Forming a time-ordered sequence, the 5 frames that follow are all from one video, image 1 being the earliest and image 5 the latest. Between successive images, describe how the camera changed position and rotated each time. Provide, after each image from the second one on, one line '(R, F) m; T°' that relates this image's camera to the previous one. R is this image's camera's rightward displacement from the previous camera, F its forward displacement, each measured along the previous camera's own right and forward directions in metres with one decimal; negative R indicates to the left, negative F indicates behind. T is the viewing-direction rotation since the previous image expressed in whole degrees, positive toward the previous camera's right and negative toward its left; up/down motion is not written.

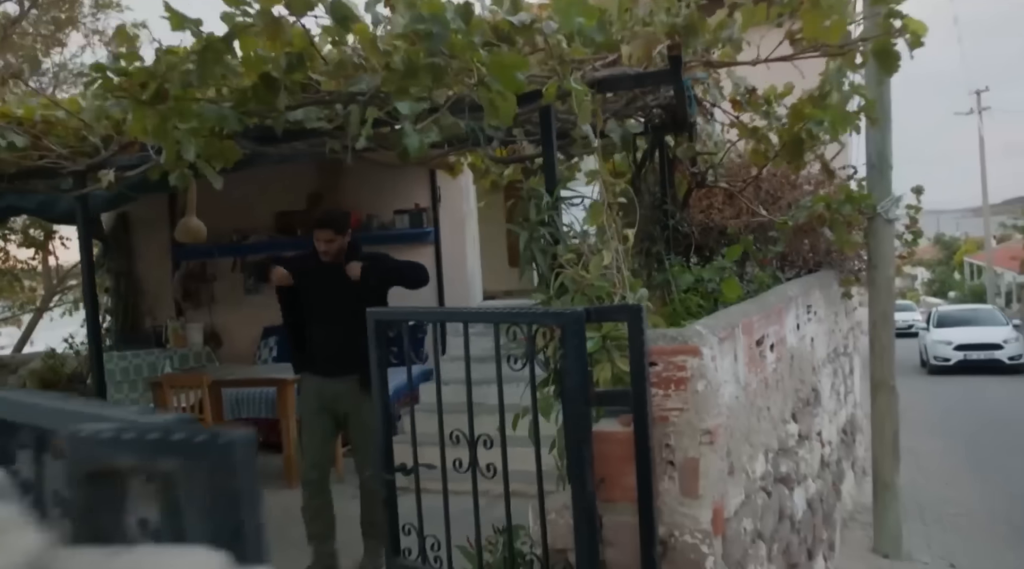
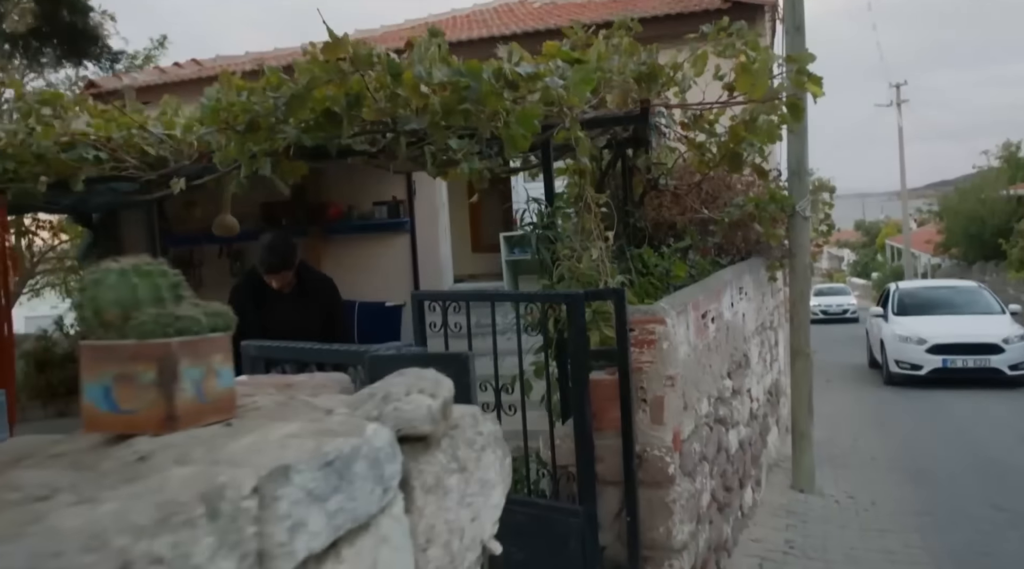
(-0.3, -0.9) m; +4°
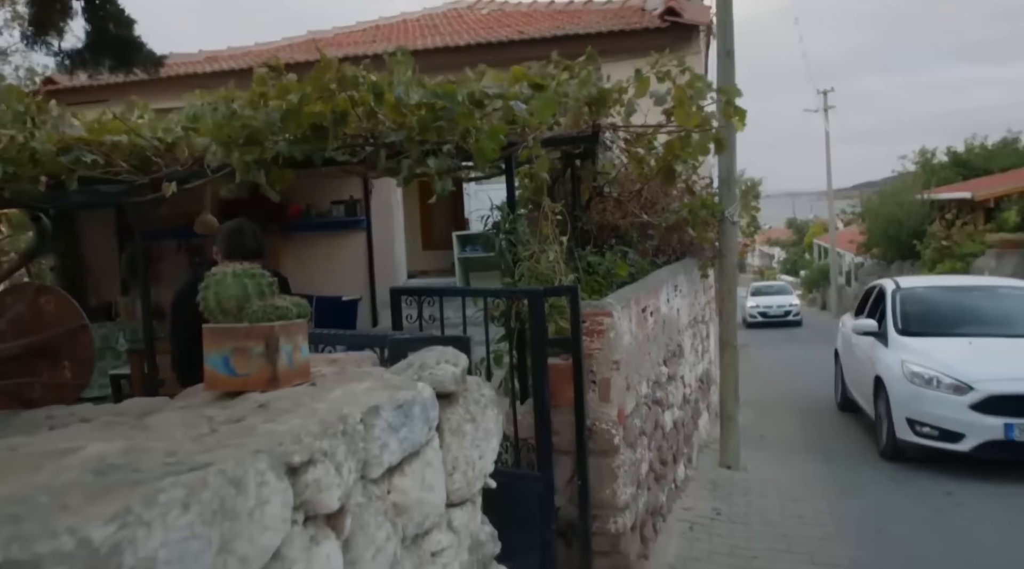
(-0.1, -0.5) m; +4°
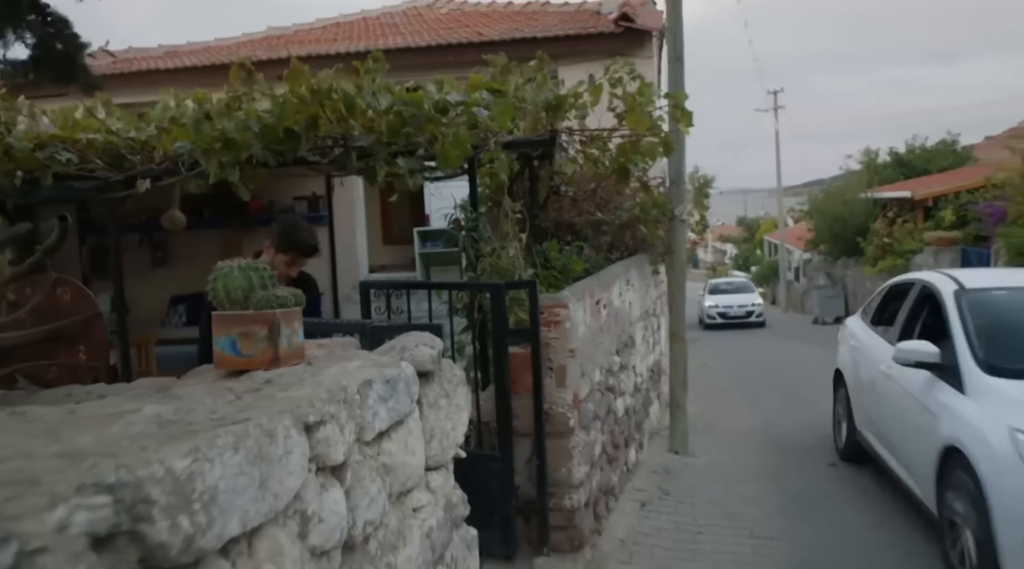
(0.0, -0.3) m; +3°
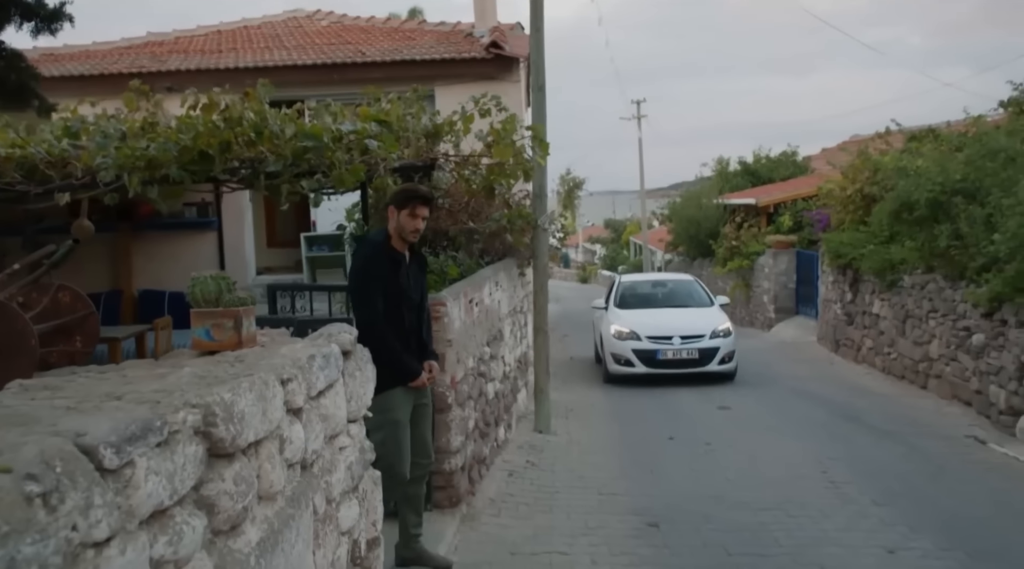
(-0.1, -0.9) m; +9°
